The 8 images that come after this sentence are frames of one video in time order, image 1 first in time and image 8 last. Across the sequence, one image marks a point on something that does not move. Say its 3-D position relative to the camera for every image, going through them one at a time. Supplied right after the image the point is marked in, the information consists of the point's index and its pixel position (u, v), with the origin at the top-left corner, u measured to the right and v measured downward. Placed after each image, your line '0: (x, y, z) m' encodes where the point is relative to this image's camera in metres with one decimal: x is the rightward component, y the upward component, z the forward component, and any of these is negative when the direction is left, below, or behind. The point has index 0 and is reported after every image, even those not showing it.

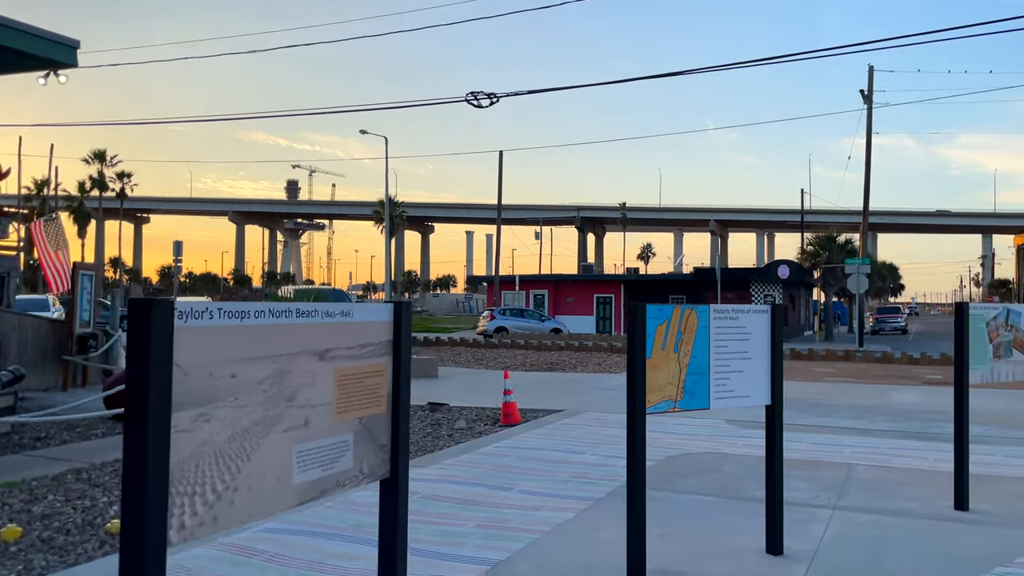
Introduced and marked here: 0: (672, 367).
0: (+1.0, -0.5, +5.4) m
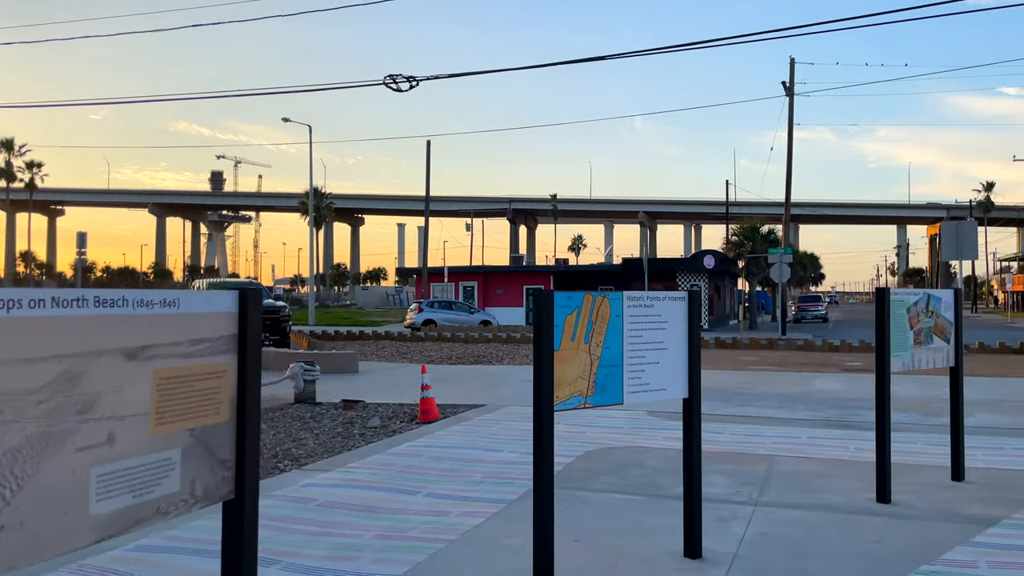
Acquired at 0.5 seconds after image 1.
0: (+0.4, -0.4, +5.0) m
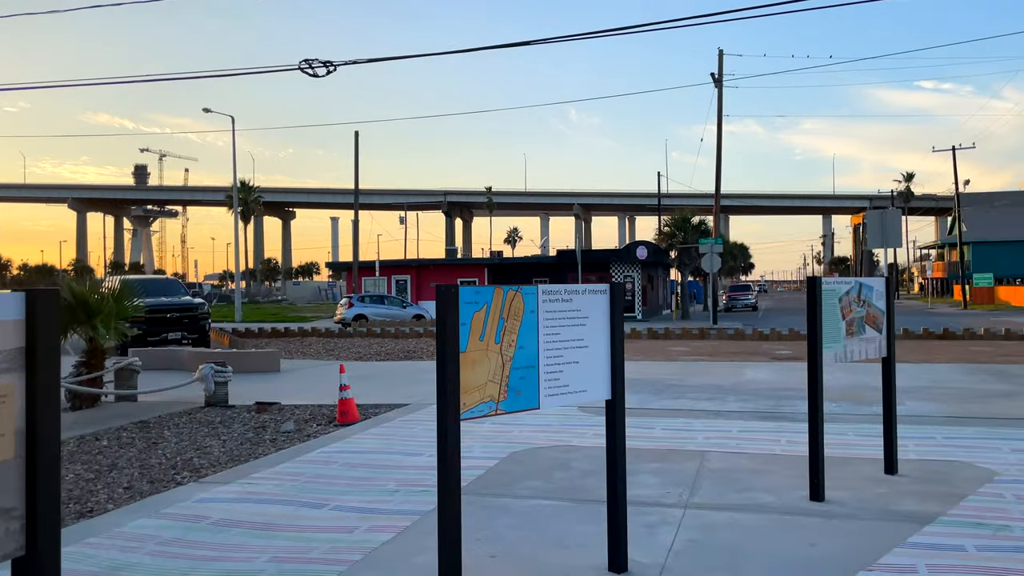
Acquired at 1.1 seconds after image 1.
0: (-0.1, -0.4, +4.5) m
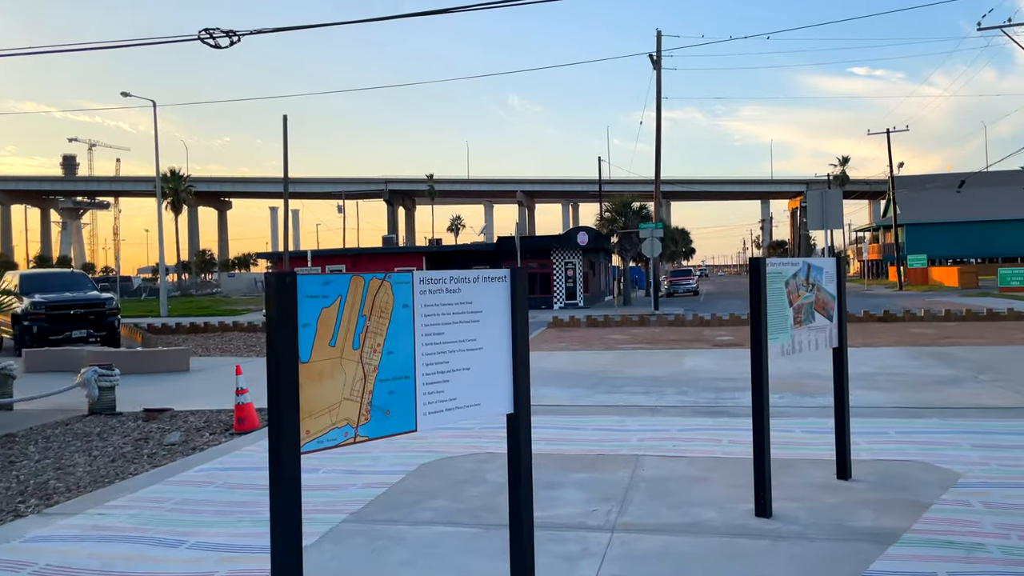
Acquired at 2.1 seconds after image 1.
0: (-0.7, -0.3, +3.4) m
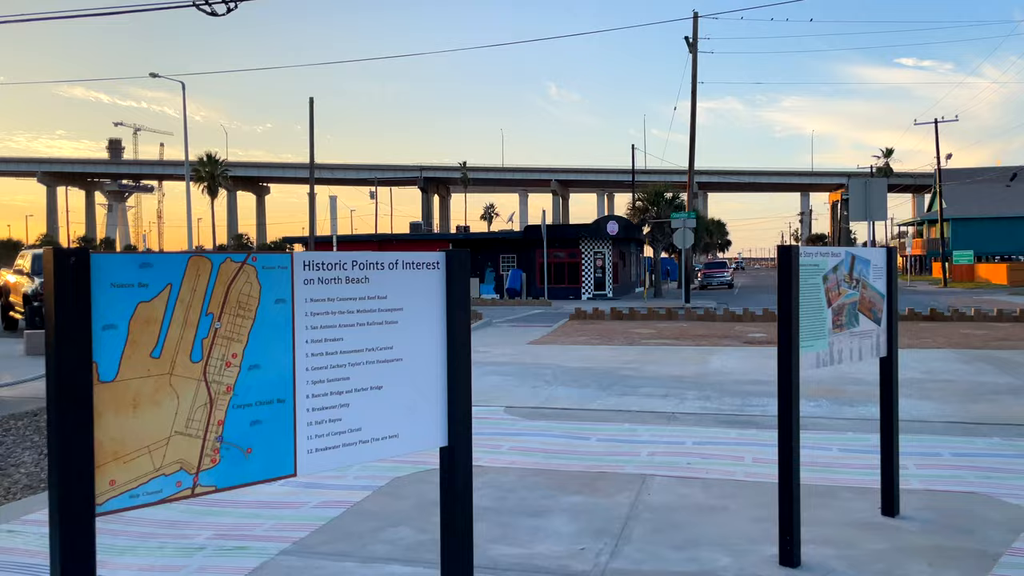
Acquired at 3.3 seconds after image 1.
0: (-0.9, -0.3, +2.4) m
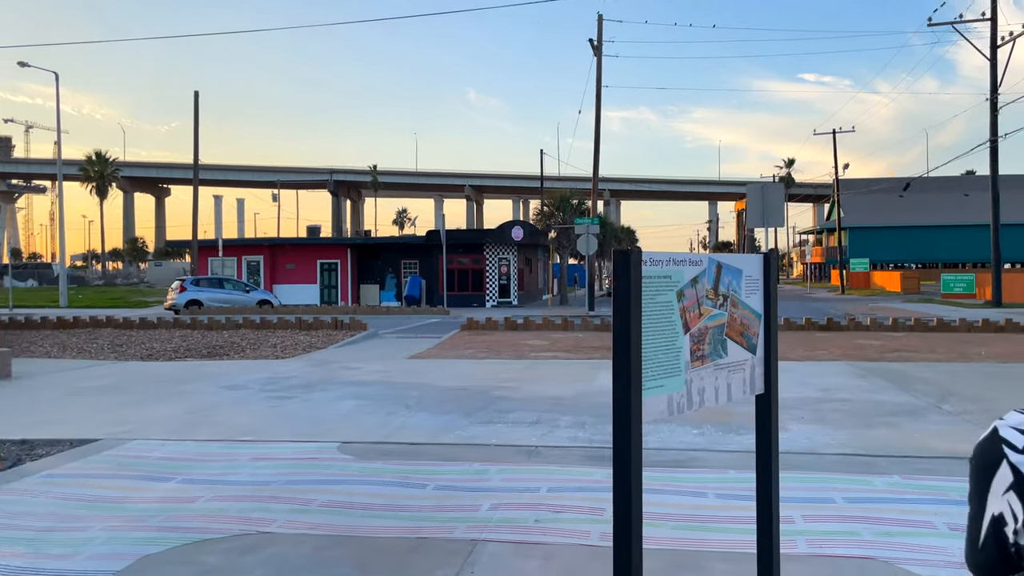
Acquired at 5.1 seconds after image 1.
0: (-1.8, -0.4, +0.9) m
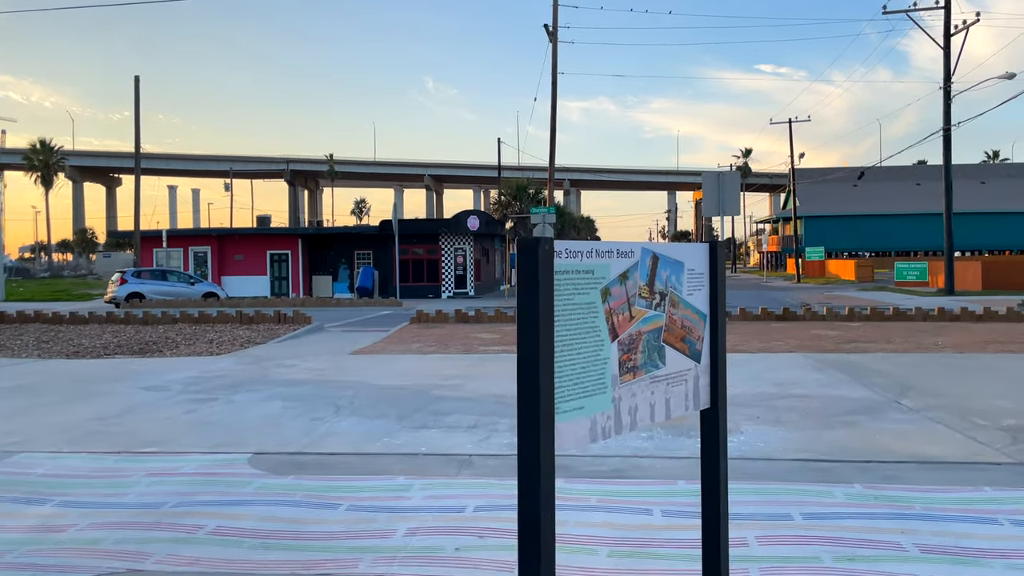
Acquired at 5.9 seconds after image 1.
0: (-2.0, -0.4, +0.1) m
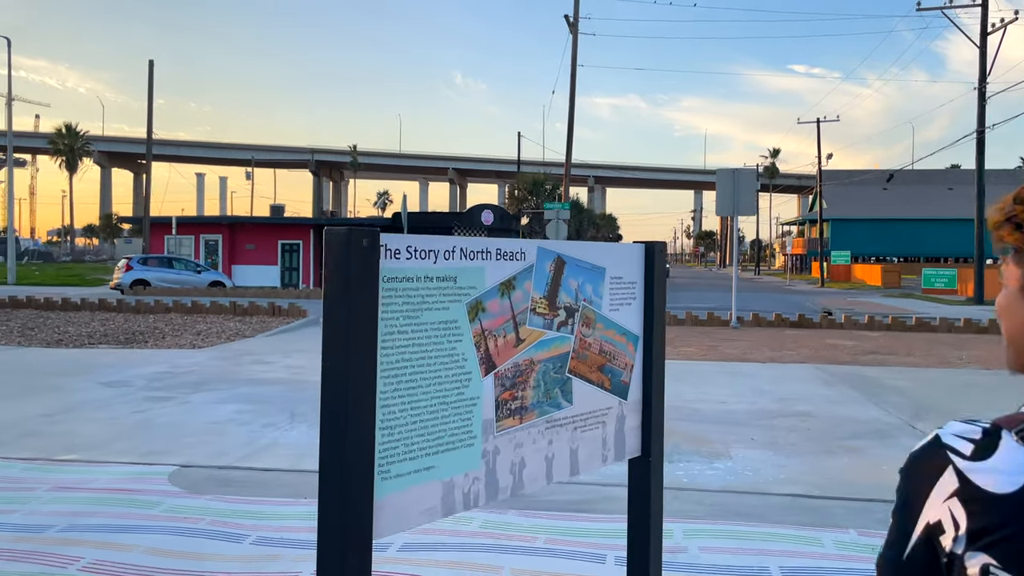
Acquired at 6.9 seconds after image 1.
0: (-2.5, -0.4, -0.6) m
